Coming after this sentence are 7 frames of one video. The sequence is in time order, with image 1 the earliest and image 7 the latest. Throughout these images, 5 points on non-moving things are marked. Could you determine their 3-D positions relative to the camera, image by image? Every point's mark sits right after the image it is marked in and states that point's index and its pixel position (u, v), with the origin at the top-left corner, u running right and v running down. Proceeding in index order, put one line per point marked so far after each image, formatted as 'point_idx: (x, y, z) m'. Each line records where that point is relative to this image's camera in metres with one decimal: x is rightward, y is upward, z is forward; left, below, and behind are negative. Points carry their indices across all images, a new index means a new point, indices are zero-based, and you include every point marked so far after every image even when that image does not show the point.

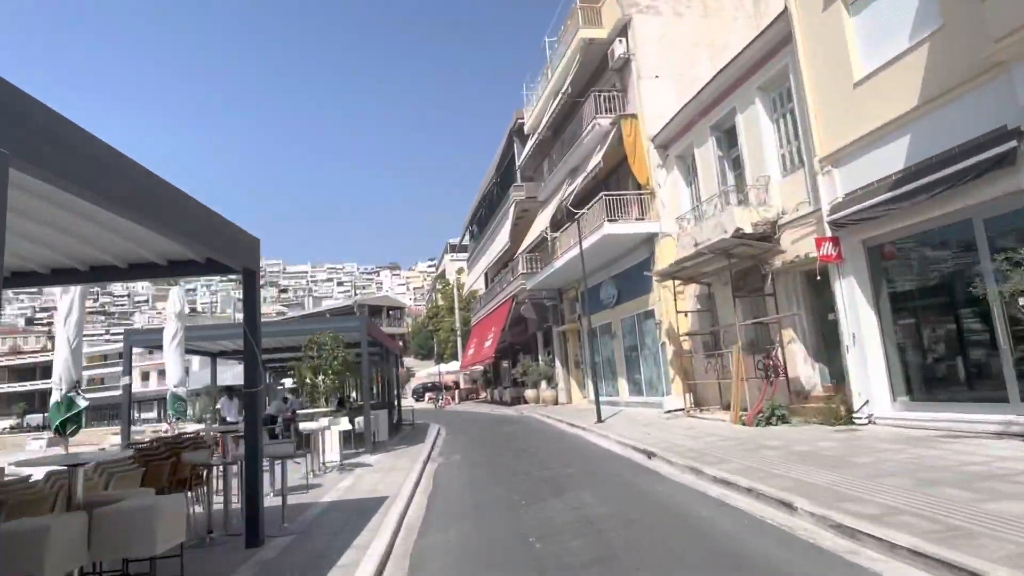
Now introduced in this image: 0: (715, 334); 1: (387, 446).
0: (+5.5, -1.2, +16.7) m
1: (-3.4, -4.3, +17.2) m
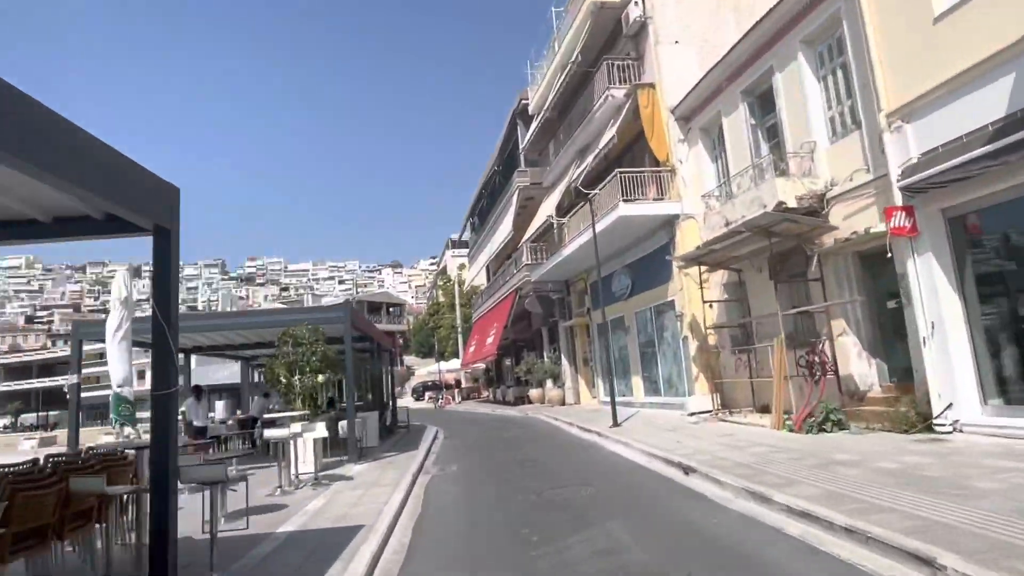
0: (+5.6, -0.9, +14.8) m
1: (-3.3, -4.0, +15.3) m
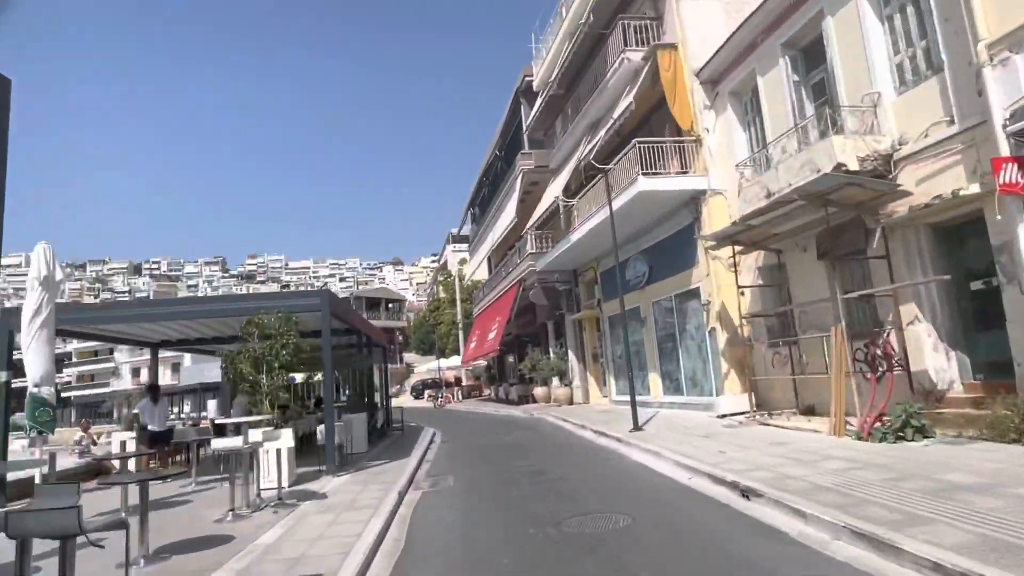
0: (+5.7, -0.6, +12.9) m
1: (-3.2, -3.7, +13.4) m
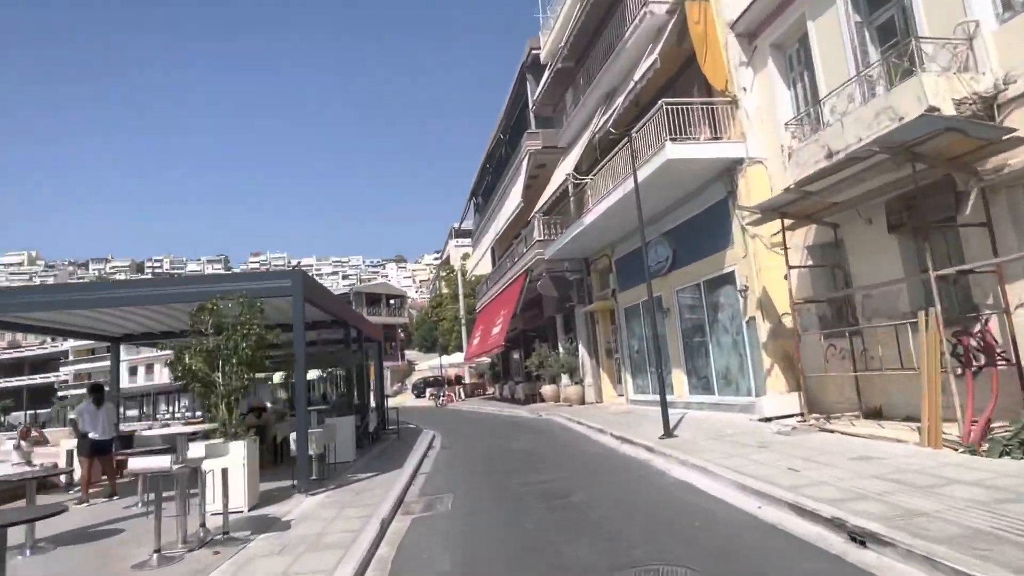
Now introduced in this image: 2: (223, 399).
0: (+5.8, -0.2, +11.0) m
1: (-3.0, -3.4, +11.5) m
2: (-4.0, -1.5, +8.6) m
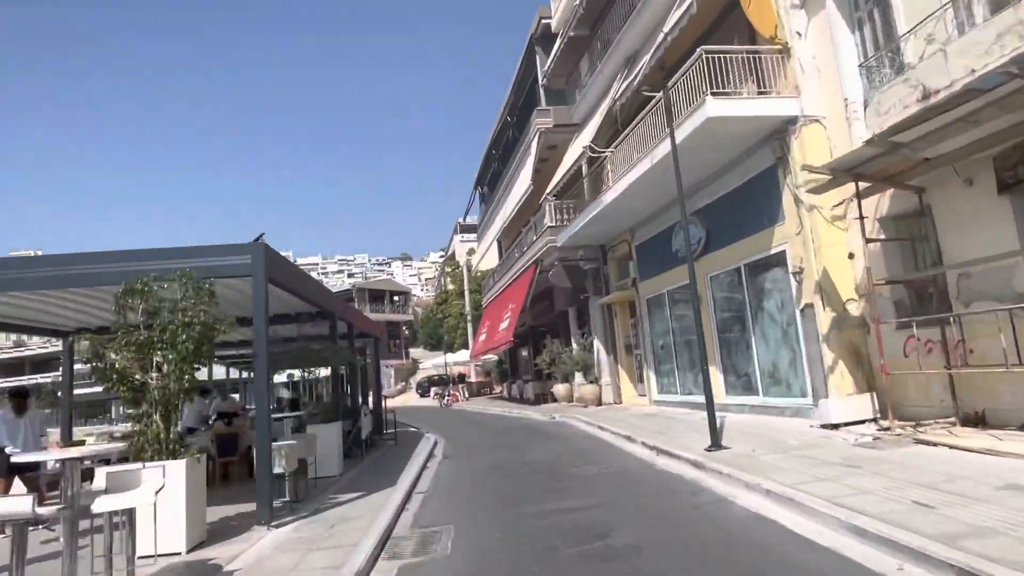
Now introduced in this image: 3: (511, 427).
0: (+6.0, +0.1, +9.0) m
1: (-2.8, -3.1, +9.7) m
2: (-3.8, -1.3, +6.7) m
3: (0.0, -4.1, +18.4) m
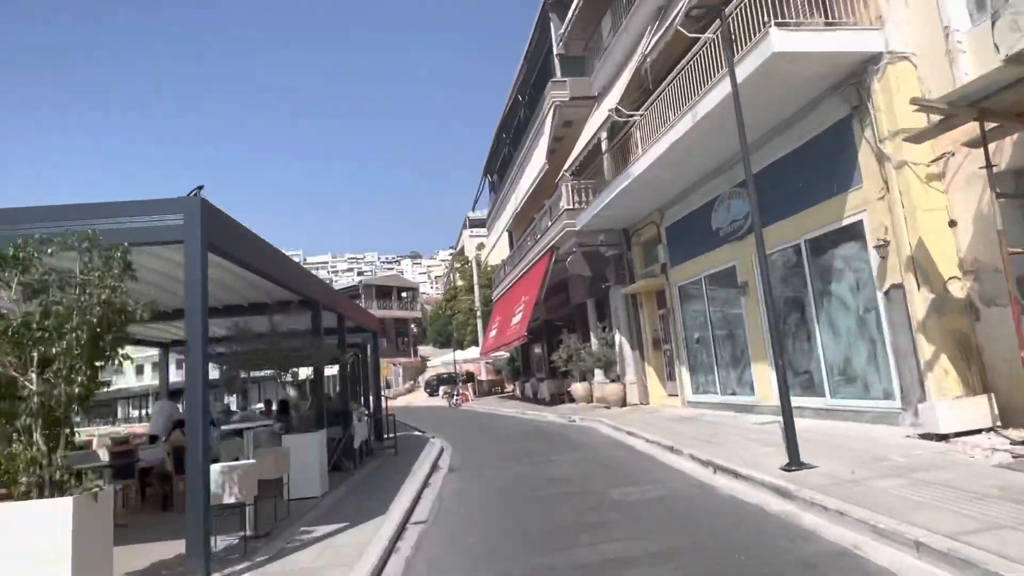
0: (+6.3, +0.4, +7.0) m
1: (-2.5, -2.9, +7.8) m
2: (-3.6, -1.0, +4.9) m
3: (+0.4, -3.8, +16.4) m
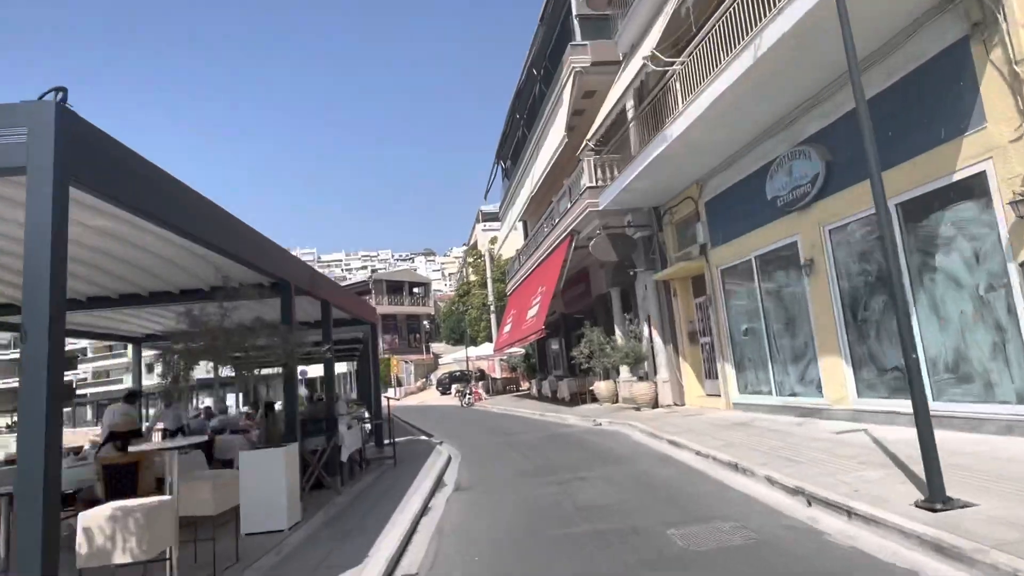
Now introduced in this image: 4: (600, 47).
0: (+6.4, +0.7, +4.8) m
1: (-2.3, -2.6, +5.8) m
2: (-3.5, -0.8, +2.9) m
3: (+0.8, -3.5, +14.4) m
4: (+2.4, +6.9, +17.9) m
